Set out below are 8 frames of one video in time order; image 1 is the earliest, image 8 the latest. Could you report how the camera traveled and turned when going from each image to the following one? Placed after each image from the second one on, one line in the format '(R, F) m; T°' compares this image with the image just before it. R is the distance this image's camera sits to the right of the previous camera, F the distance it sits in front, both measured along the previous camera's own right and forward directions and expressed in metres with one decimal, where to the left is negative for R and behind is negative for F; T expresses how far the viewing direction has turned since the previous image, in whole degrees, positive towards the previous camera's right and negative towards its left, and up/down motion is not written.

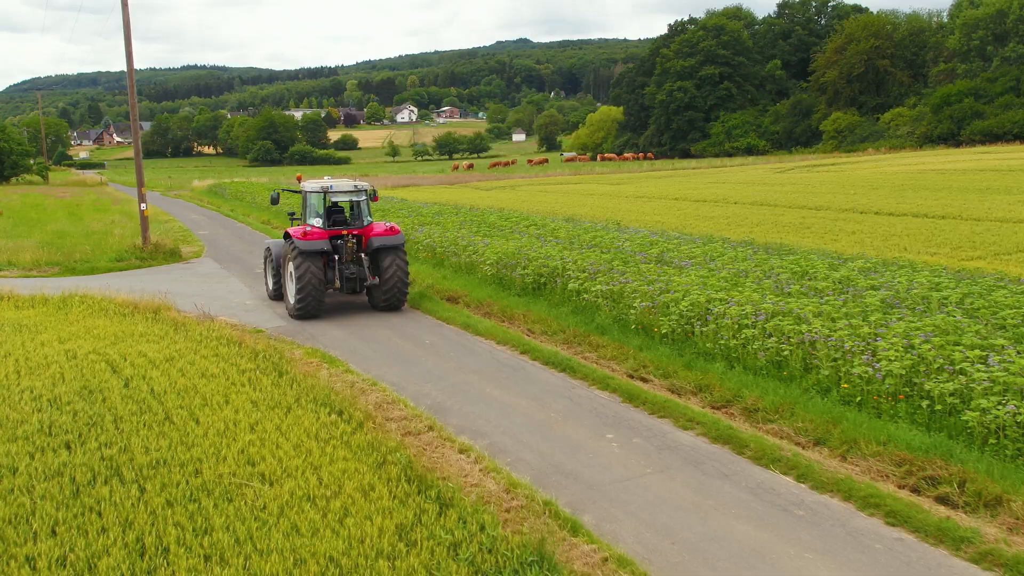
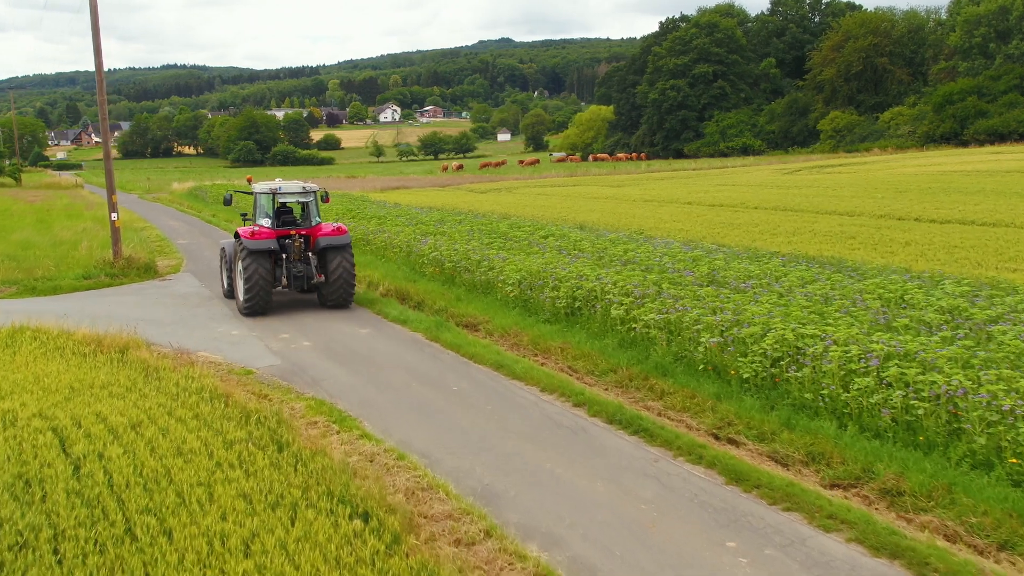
(-0.5, +1.8) m; +1°
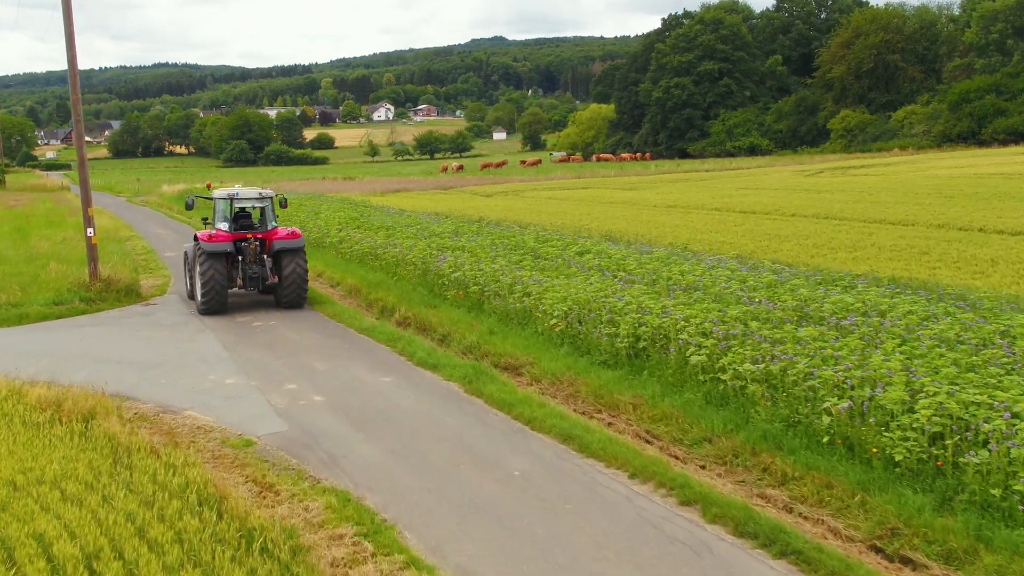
(-0.6, +1.9) m; 0°
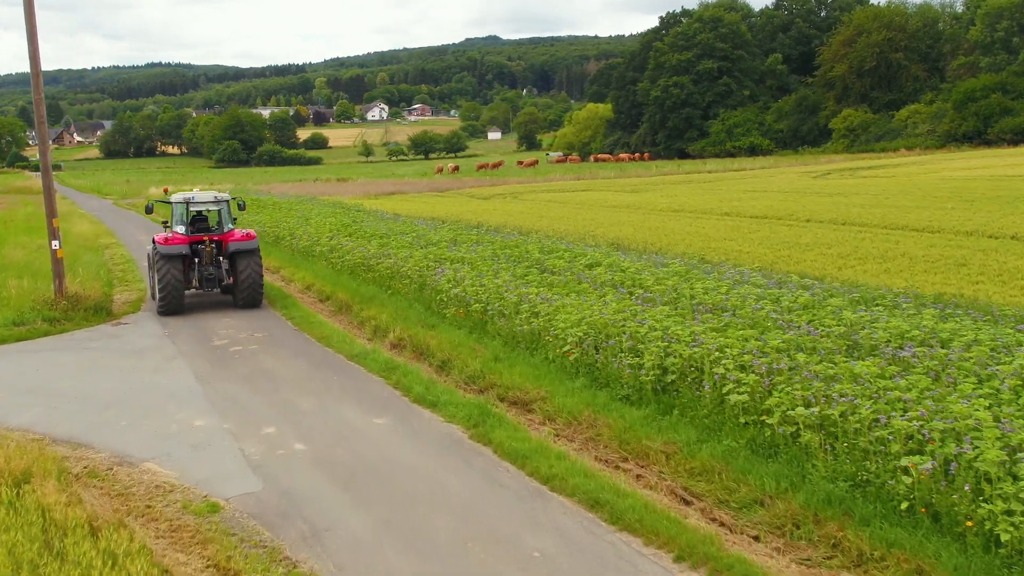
(-0.1, +1.1) m; 0°
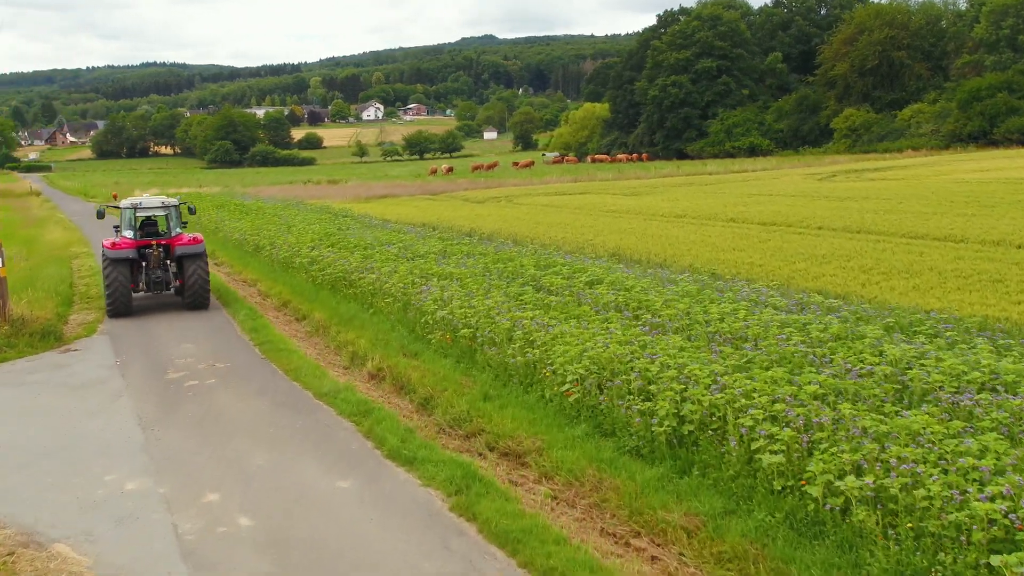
(0.0, +1.2) m; 0°
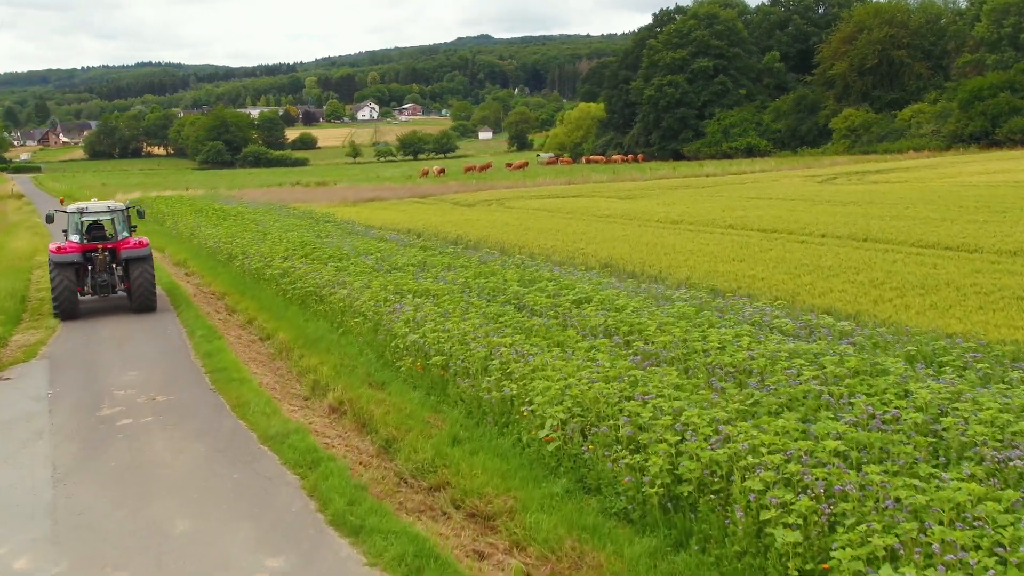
(+0.2, +1.0) m; 0°
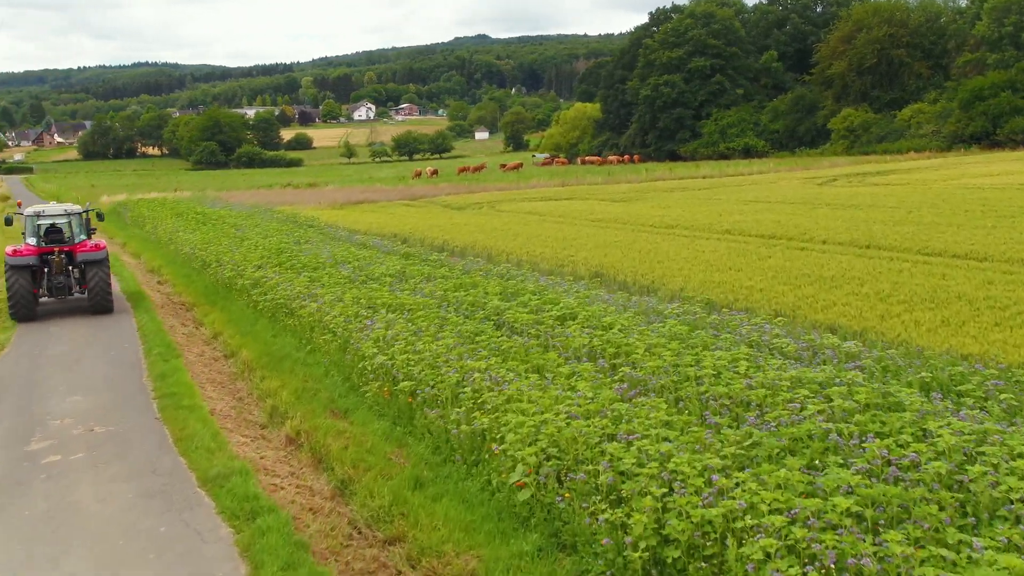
(+0.2, +0.8) m; 0°
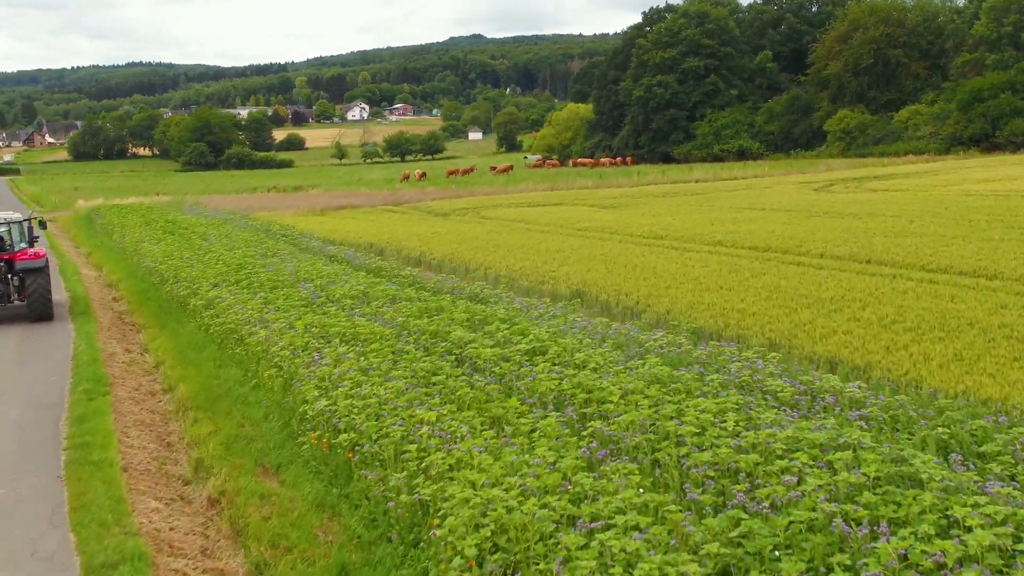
(+0.3, +1.1) m; 0°
